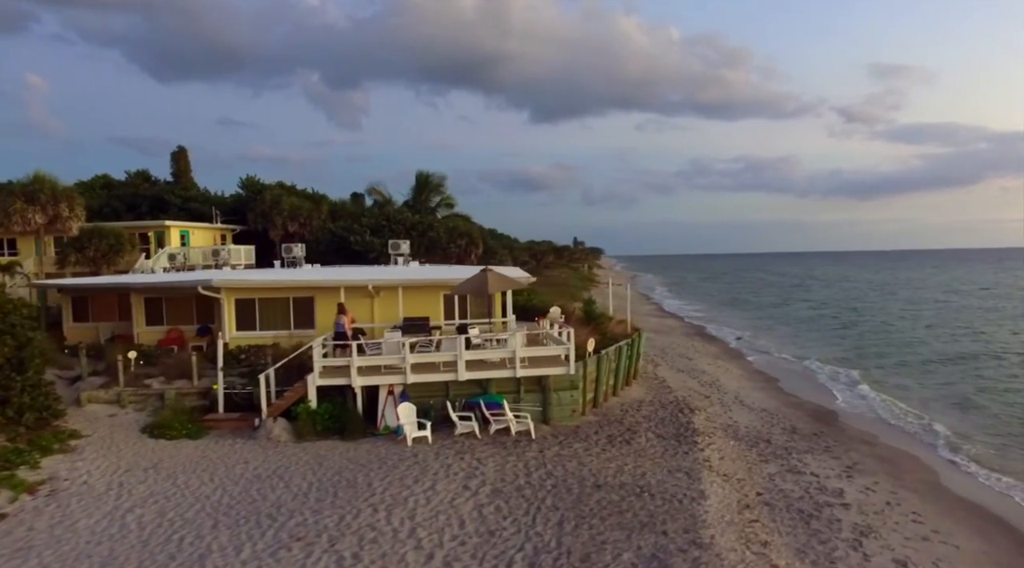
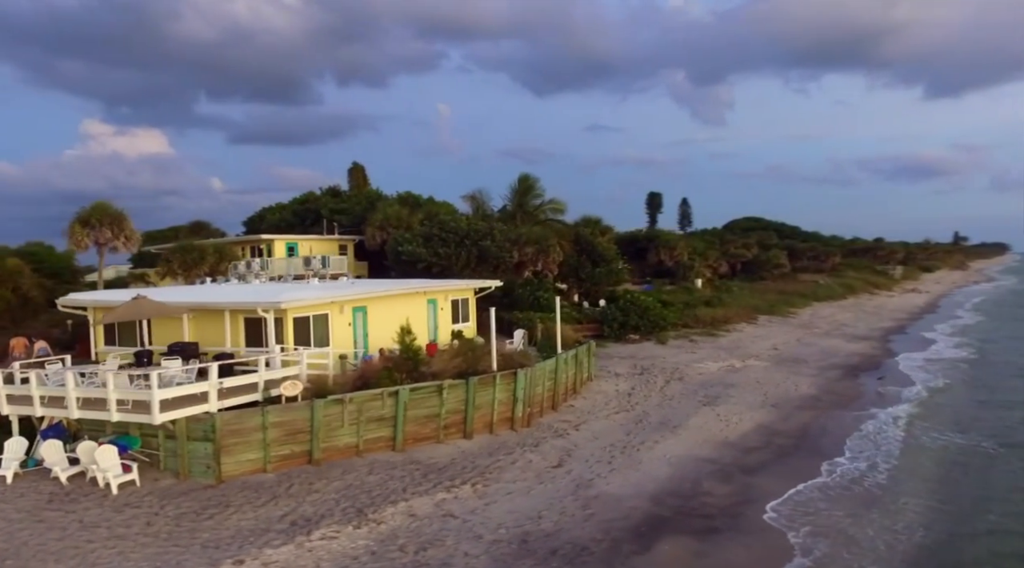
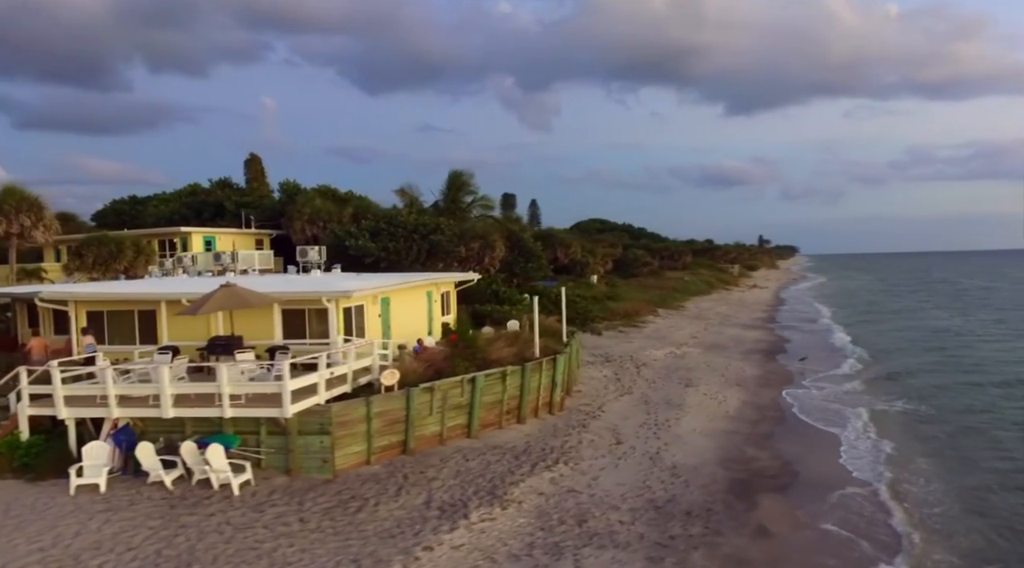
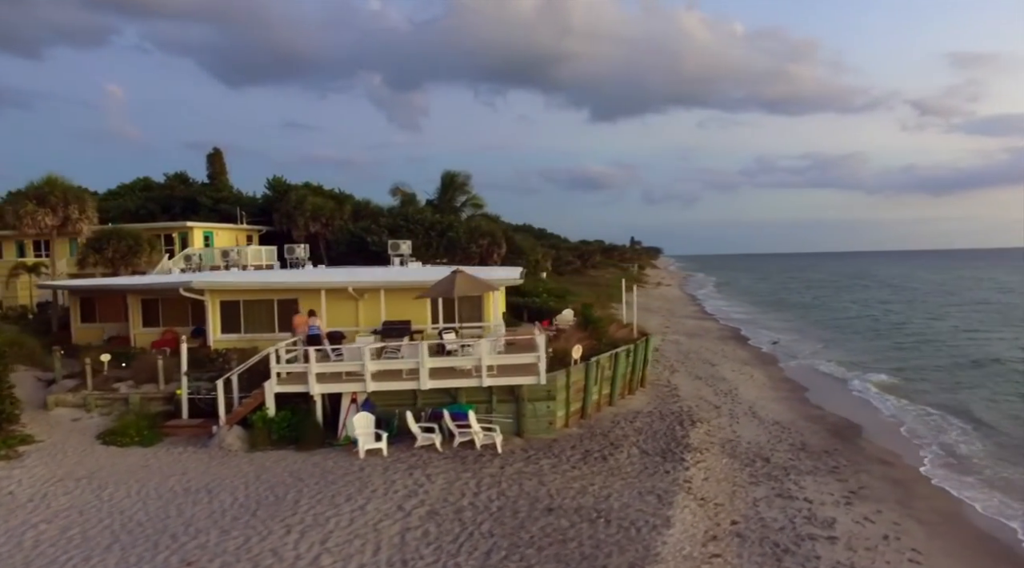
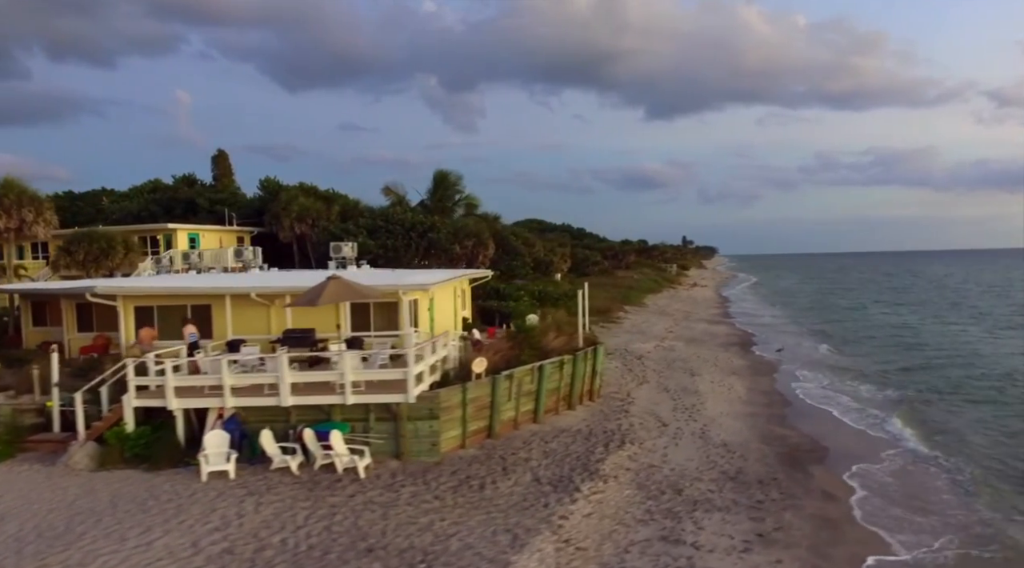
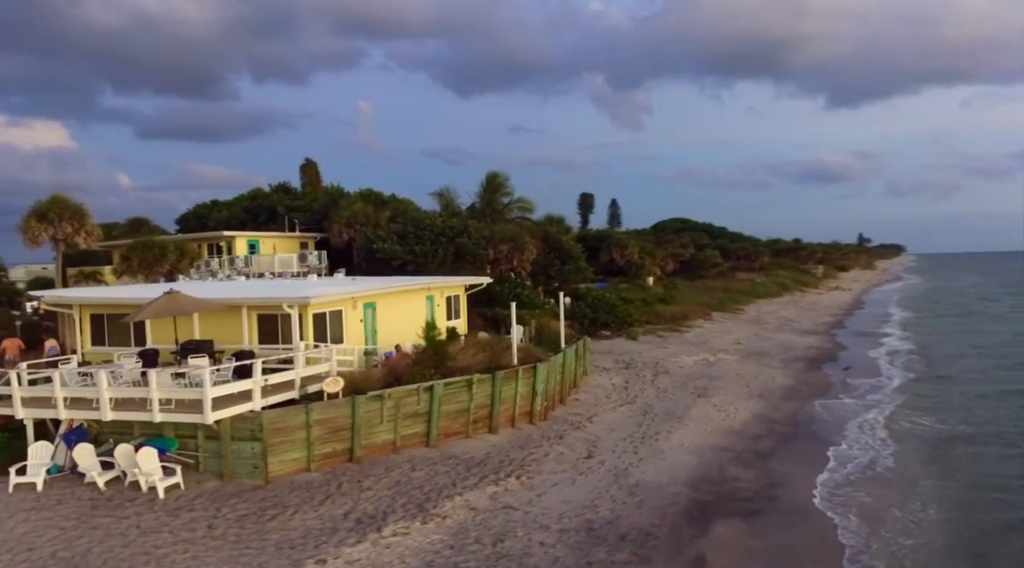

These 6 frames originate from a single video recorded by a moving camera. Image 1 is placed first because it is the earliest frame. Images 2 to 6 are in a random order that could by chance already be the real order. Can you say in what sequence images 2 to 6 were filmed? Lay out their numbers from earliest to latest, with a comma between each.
4, 5, 3, 6, 2
